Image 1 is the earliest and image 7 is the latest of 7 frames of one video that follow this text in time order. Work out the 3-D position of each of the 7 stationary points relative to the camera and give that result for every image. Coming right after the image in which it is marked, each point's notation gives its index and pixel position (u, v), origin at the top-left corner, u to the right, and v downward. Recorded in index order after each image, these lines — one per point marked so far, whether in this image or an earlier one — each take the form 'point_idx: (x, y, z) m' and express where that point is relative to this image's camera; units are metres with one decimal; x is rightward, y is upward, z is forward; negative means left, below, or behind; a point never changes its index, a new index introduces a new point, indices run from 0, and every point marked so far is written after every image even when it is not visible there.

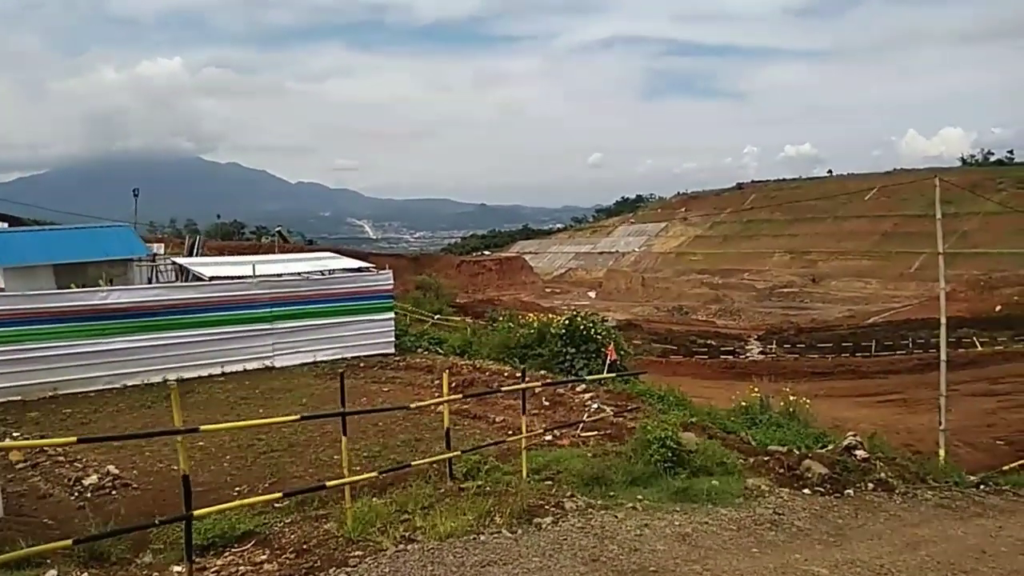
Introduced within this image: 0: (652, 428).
0: (+1.2, -1.3, +8.2) m
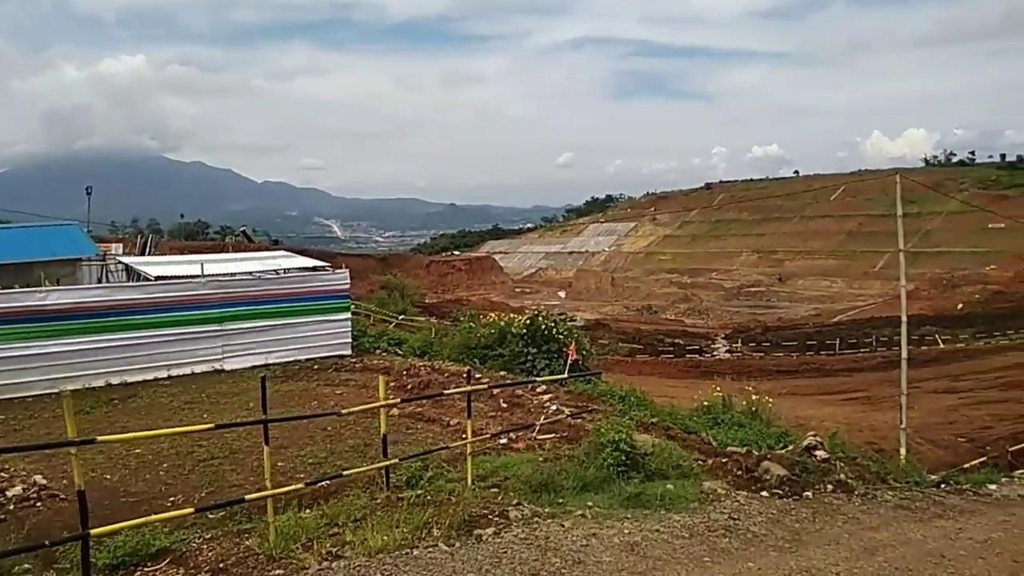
0: (+0.8, -1.3, +7.9) m
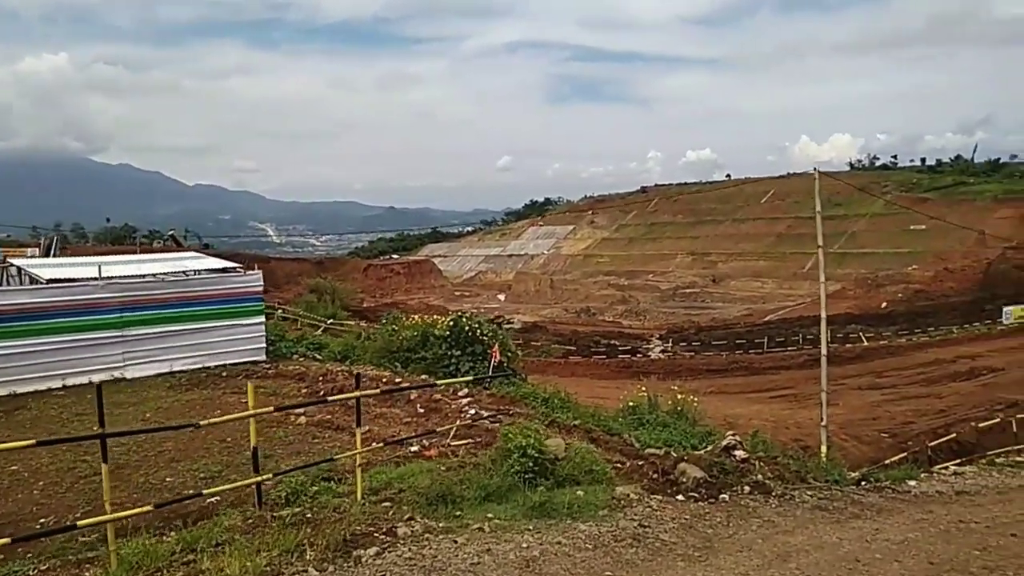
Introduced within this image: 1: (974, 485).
0: (0.0, -1.3, +7.5) m
1: (+5.3, -2.3, +10.2) m
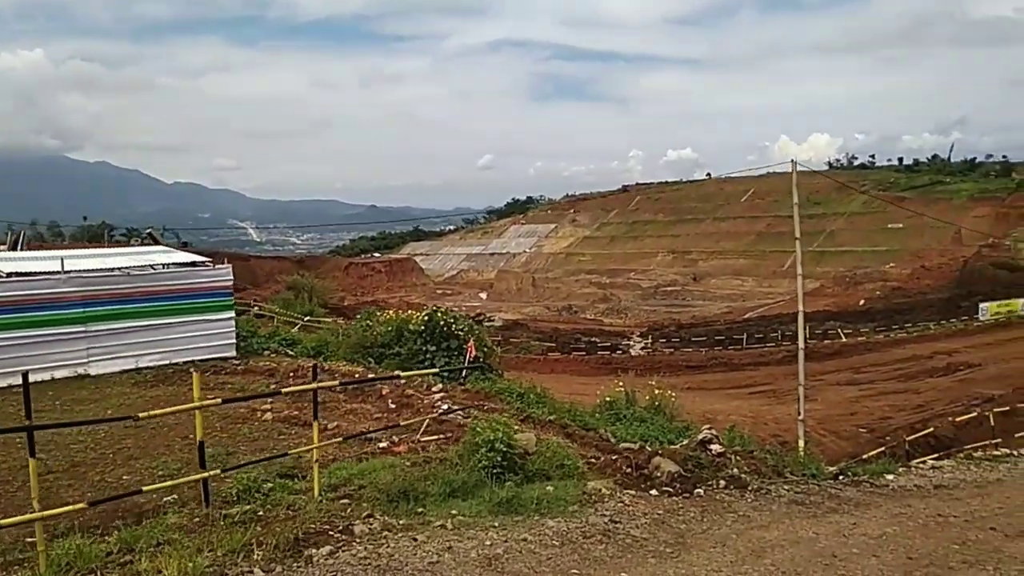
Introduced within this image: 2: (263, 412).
0: (-0.3, -1.2, +7.3) m
1: (+5.0, -2.2, +10.1) m
2: (-2.8, -1.4, +9.8) m
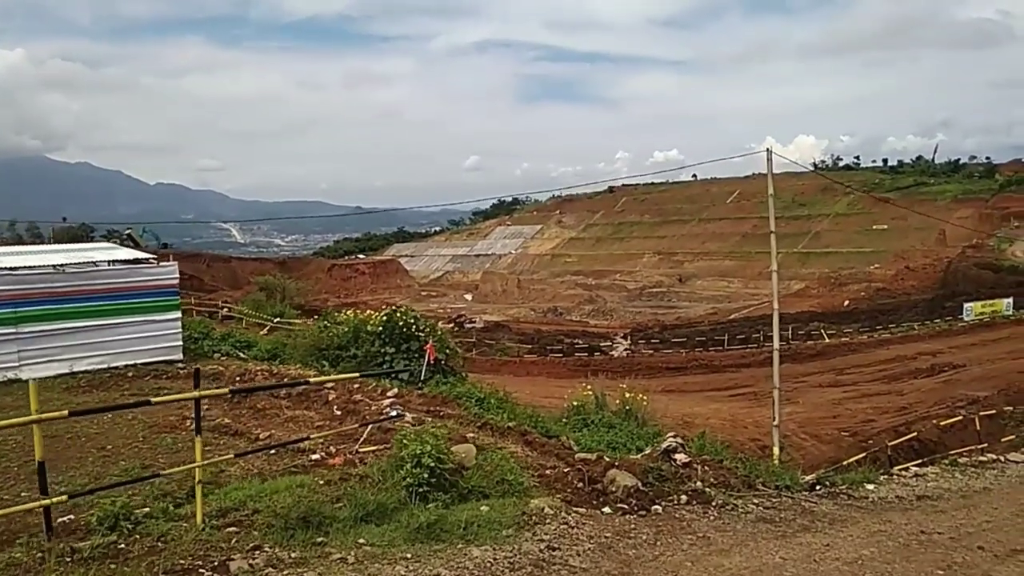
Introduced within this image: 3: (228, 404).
0: (-0.7, -1.1, +6.6) m
1: (+4.5, -2.1, +9.5) m
2: (-3.3, -1.4, +9.1) m
3: (-3.3, -1.3, +10.2) m
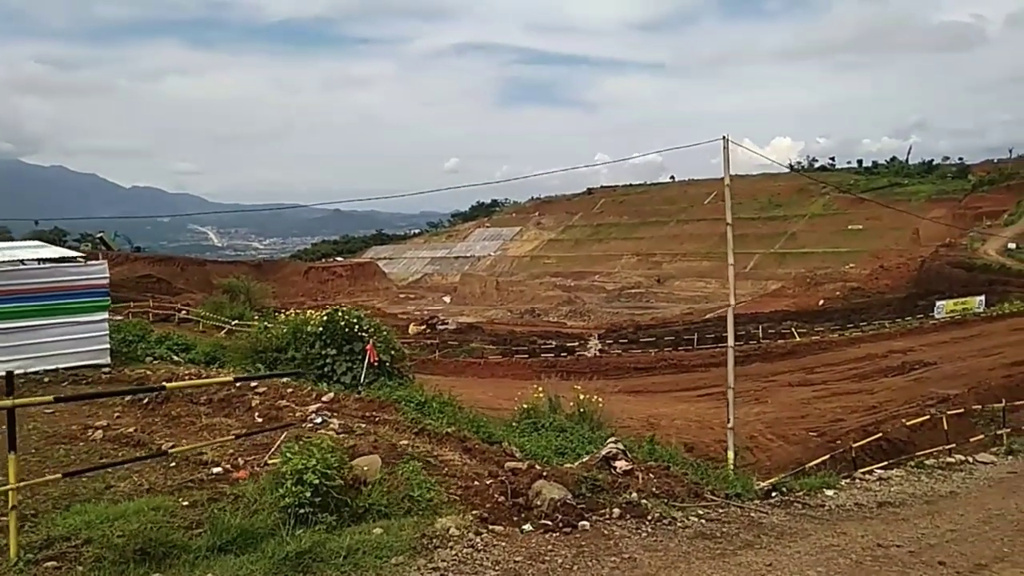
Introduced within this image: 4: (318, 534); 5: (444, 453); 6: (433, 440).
0: (-1.3, -1.1, +5.9) m
1: (+3.9, -2.1, +8.9) m
2: (-3.9, -1.3, +8.3) m
3: (-3.9, -1.3, +9.4) m
4: (-1.0, -1.5, +5.5) m
5: (-0.7, -1.6, +8.7) m
6: (-0.8, -1.6, +9.2) m
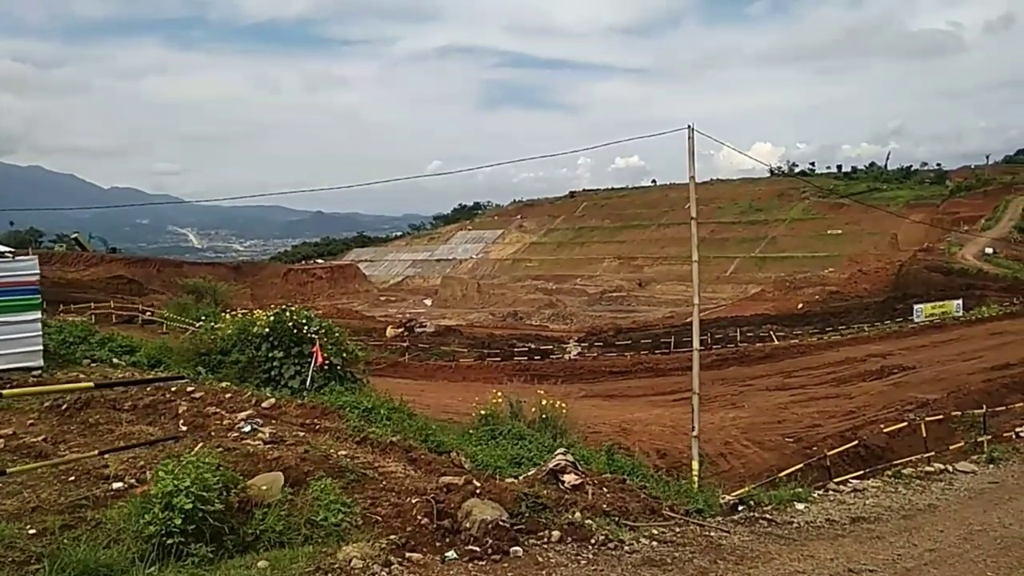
0: (-1.7, -1.1, +5.2) m
1: (+3.4, -2.1, +8.3) m
2: (-4.4, -1.3, +7.6) m
3: (-4.4, -1.3, +8.7) m
4: (-1.4, -1.4, +4.8) m
5: (-1.2, -1.6, +8.0) m
6: (-1.3, -1.5, +8.5) m
